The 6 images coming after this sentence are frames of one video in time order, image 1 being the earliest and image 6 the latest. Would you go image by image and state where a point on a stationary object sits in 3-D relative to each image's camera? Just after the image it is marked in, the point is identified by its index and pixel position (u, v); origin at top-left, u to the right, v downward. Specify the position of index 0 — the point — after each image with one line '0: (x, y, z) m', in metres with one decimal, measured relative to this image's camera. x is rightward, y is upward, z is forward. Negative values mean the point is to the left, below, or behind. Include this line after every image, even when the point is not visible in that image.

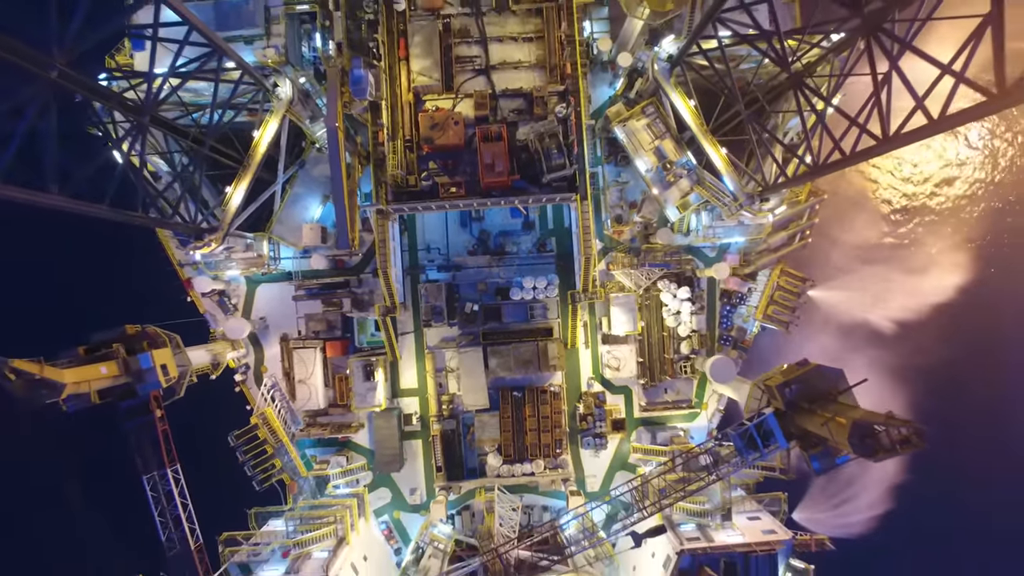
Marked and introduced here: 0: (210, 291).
0: (-11.8, -0.1, +19.5) m
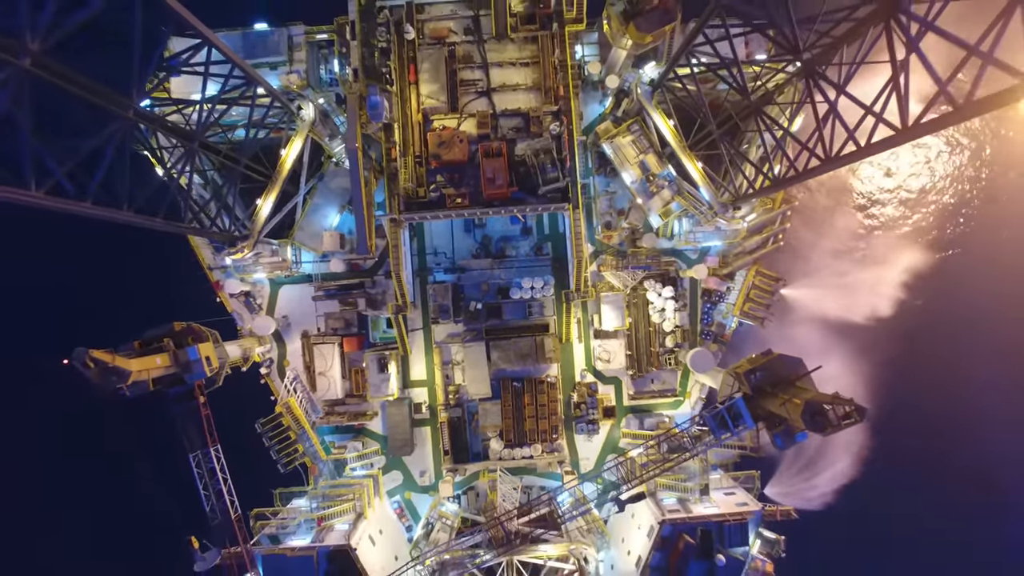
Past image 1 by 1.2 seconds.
0: (-11.8, -0.2, +21.6) m
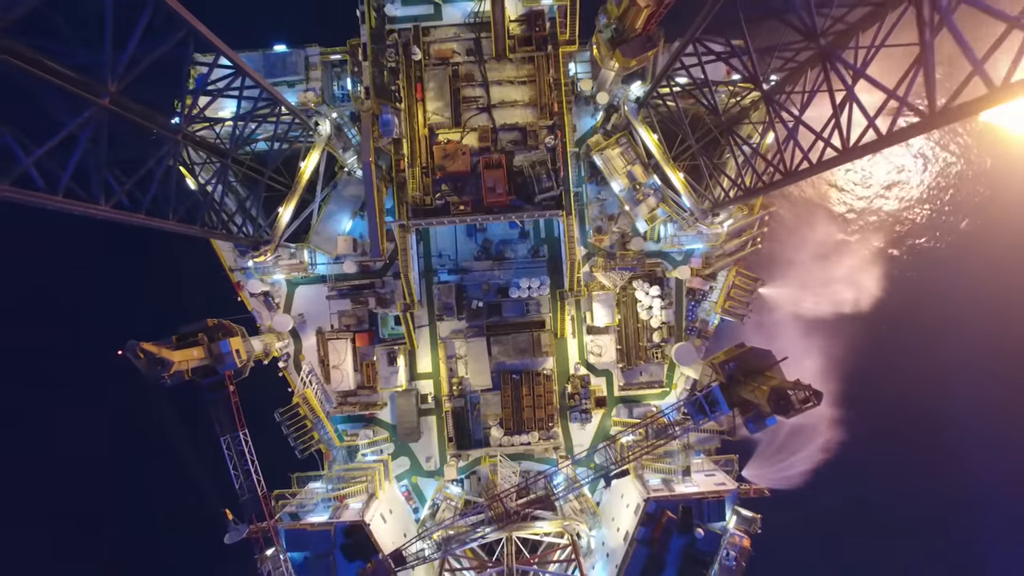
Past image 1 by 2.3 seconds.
0: (-11.8, -0.2, +23.5) m
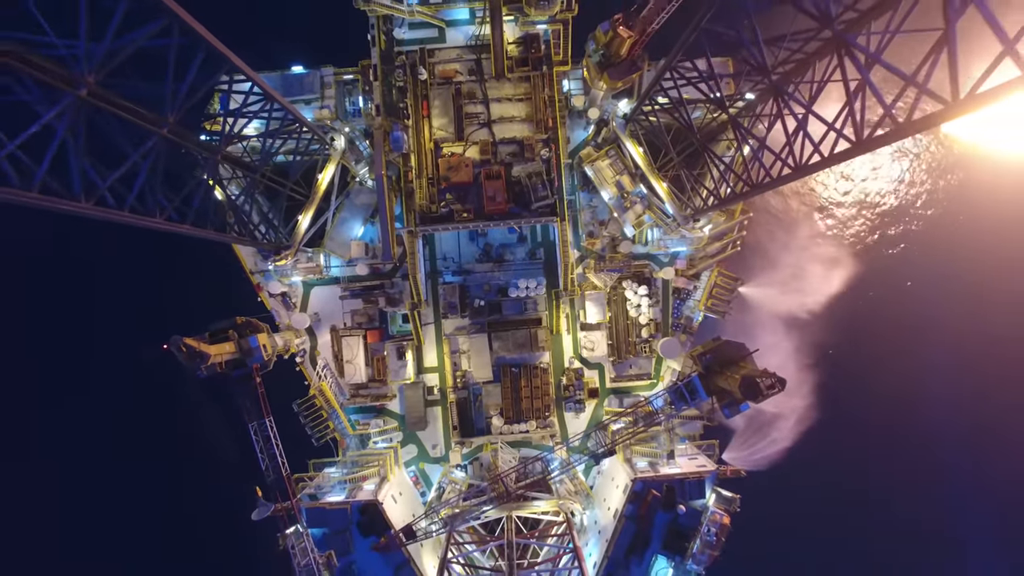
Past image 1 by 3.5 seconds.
0: (-11.9, -0.2, +25.6) m
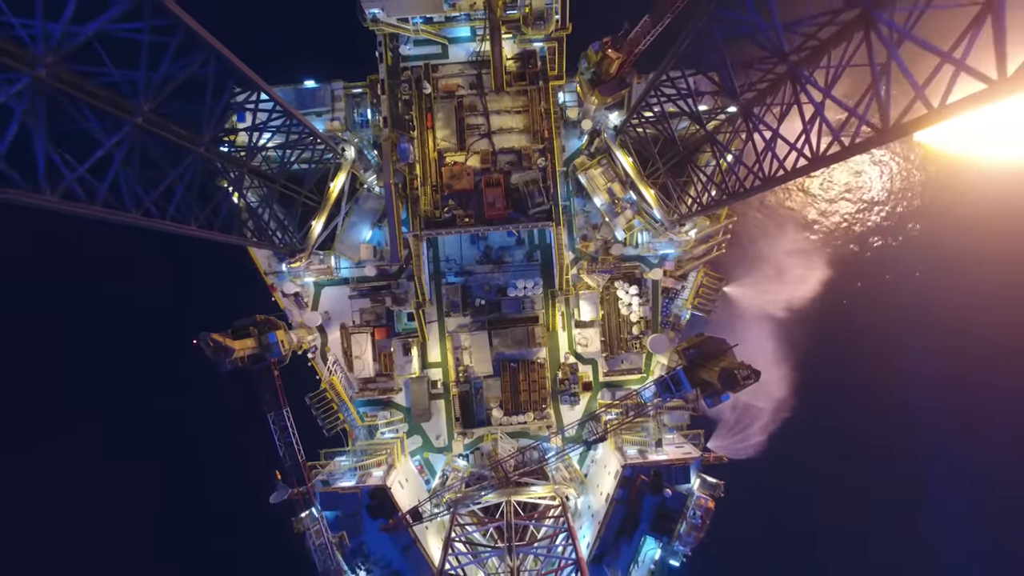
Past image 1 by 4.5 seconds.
0: (-12.0, -0.3, +27.3) m
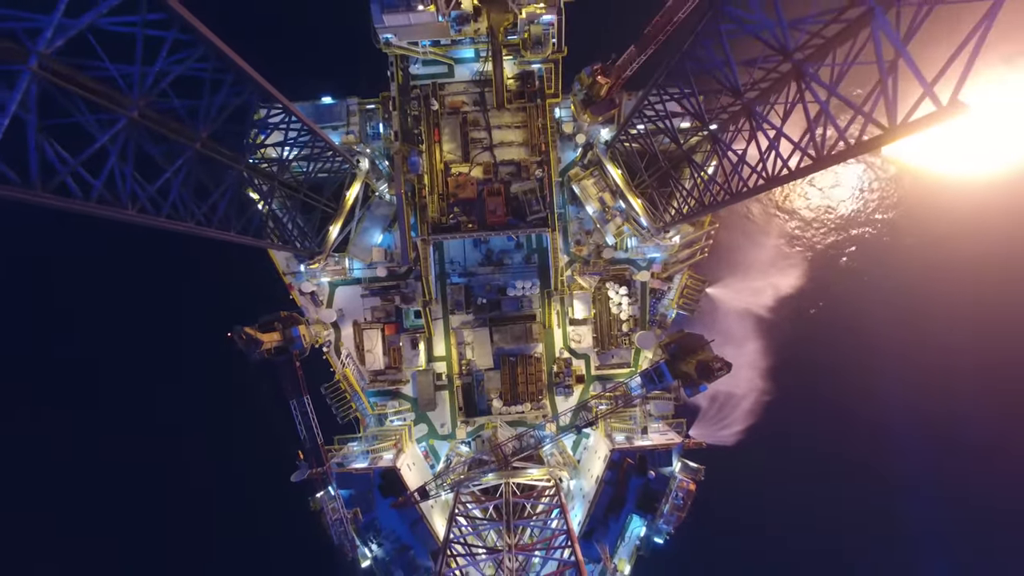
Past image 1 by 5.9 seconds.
0: (-12.0, -0.2, +29.8) m
